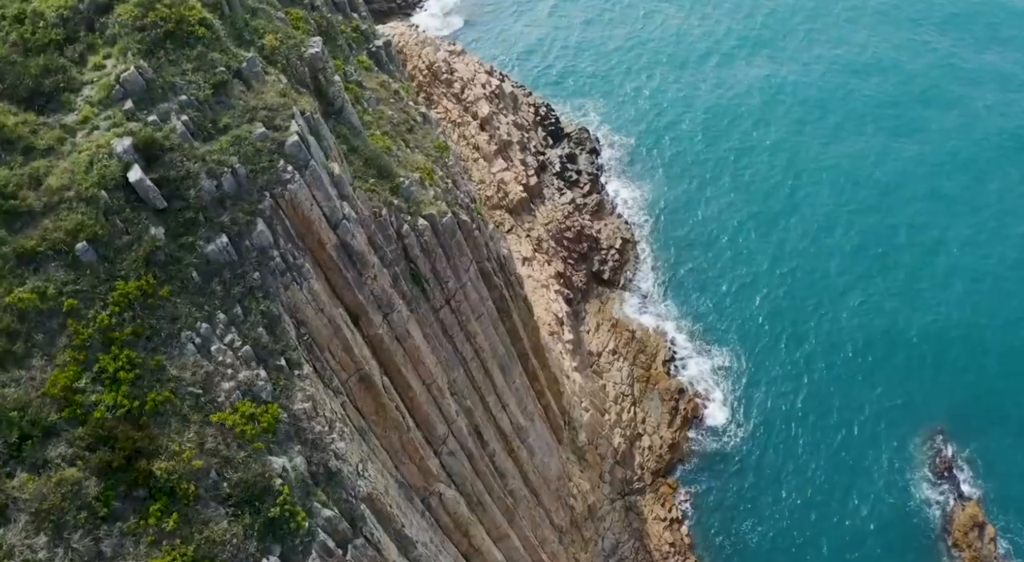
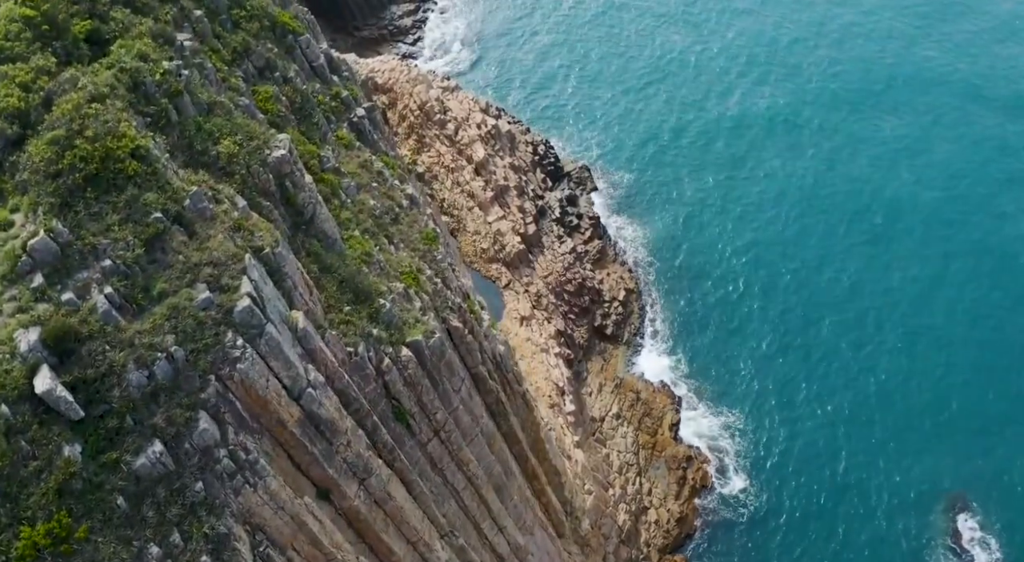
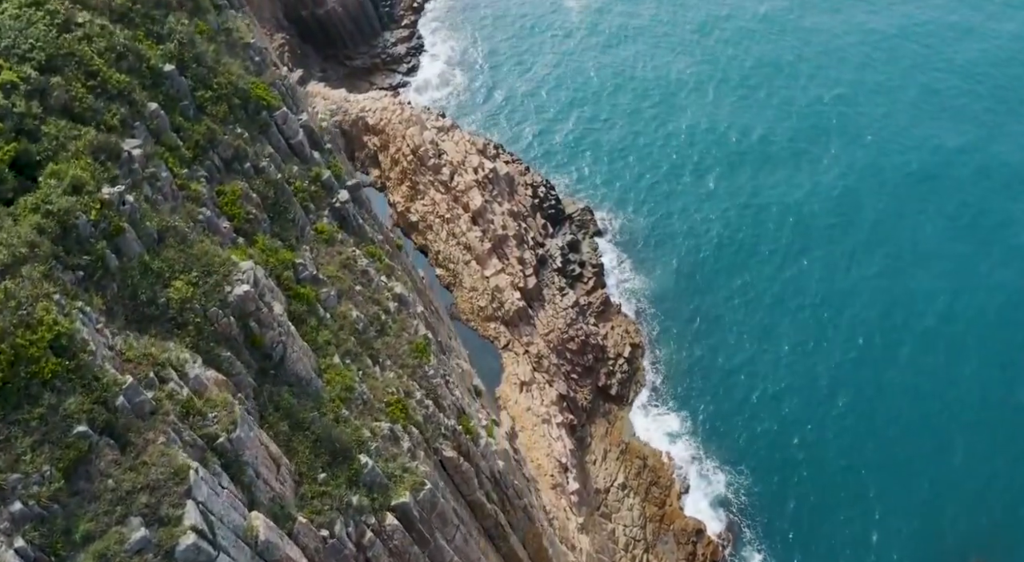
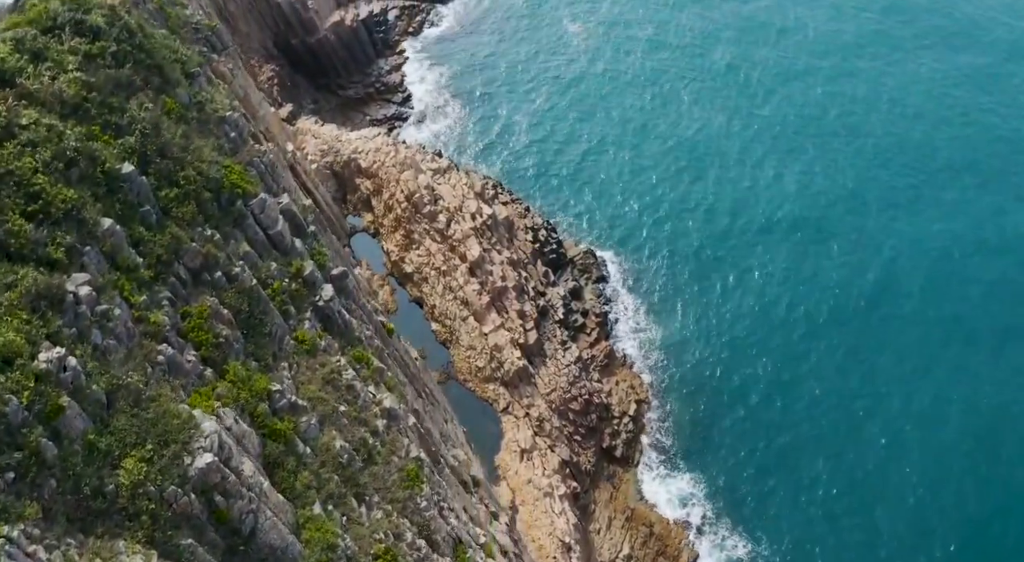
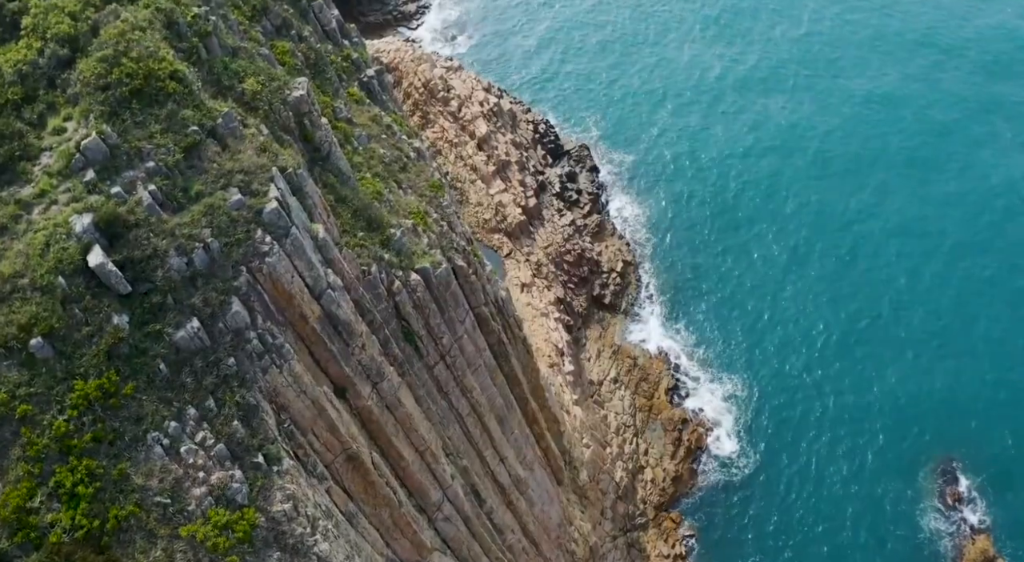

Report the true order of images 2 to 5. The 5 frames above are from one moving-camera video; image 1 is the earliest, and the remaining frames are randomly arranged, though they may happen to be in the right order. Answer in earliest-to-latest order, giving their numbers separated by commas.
5, 2, 3, 4
